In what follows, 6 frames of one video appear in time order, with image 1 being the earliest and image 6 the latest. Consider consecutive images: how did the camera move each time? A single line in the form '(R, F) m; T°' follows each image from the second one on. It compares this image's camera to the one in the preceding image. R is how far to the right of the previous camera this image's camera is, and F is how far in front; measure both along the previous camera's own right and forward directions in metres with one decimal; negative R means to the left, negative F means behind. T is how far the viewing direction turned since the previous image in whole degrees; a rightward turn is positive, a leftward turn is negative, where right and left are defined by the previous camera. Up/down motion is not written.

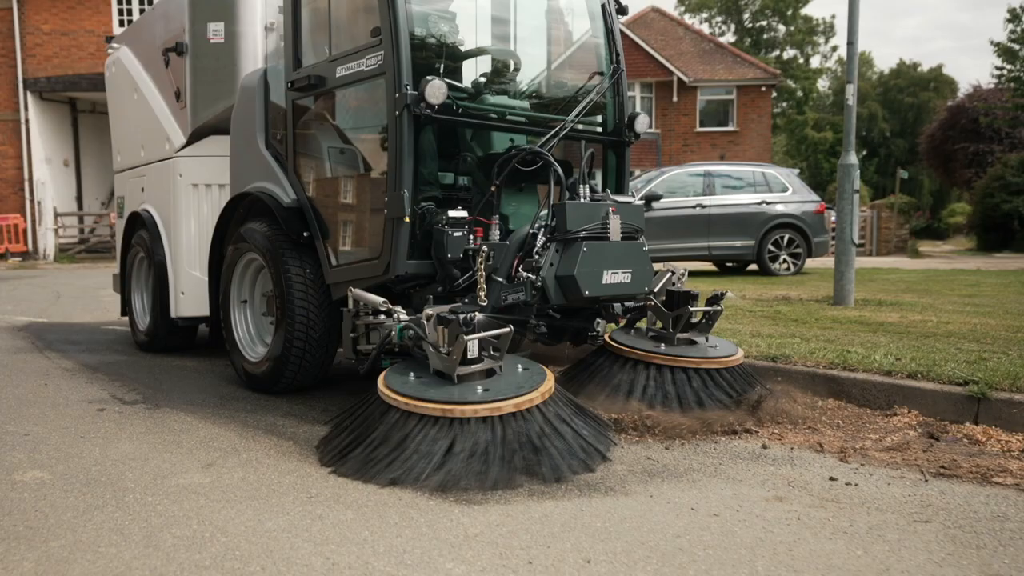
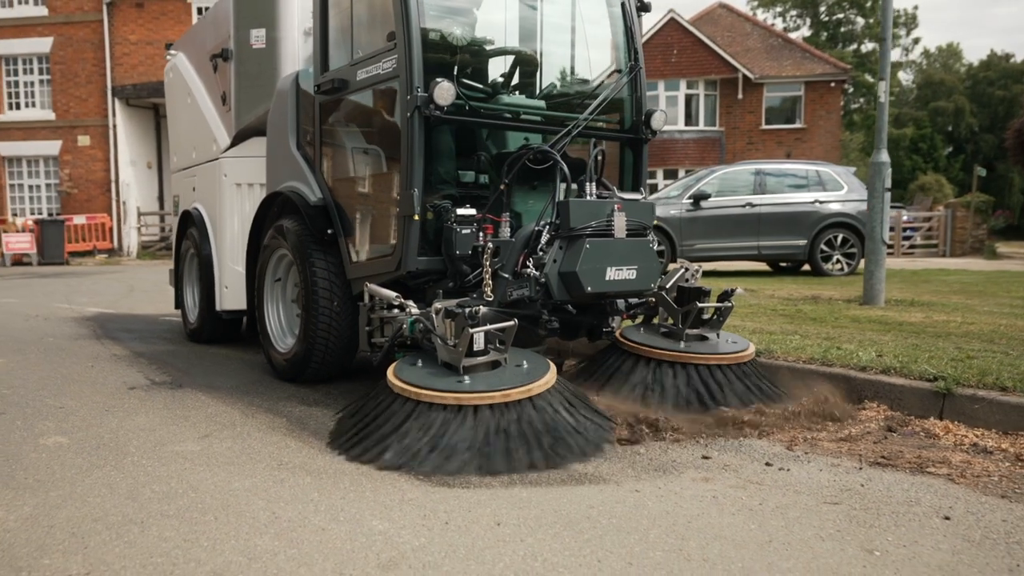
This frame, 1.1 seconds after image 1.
(+0.4, -0.2) m; -5°
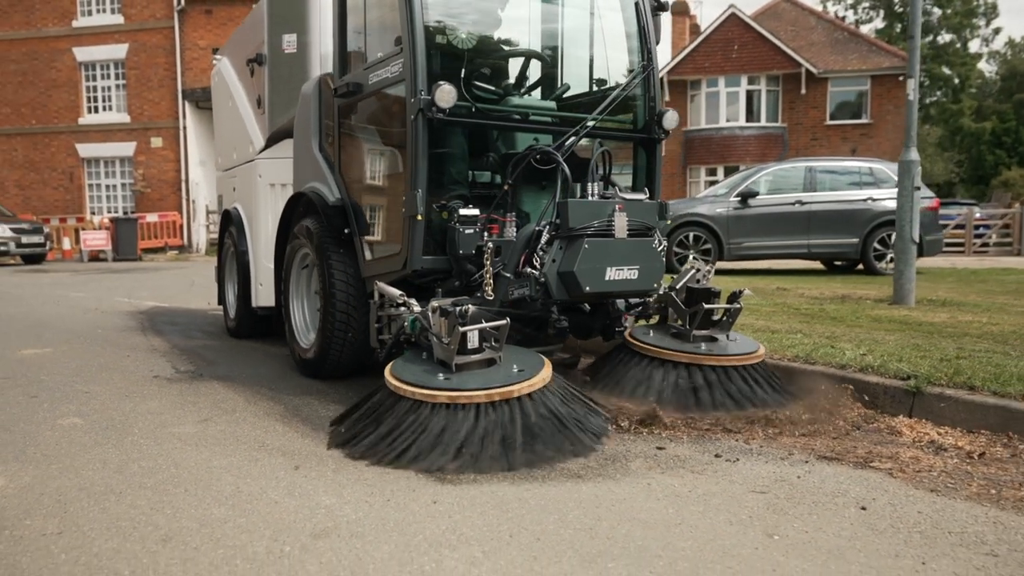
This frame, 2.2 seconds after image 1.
(+0.4, -0.2) m; -5°
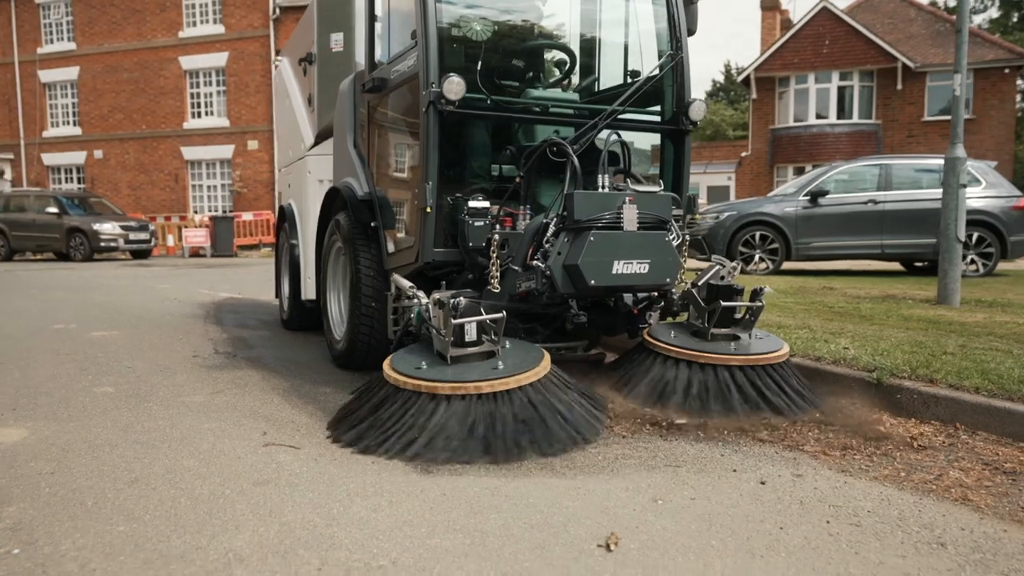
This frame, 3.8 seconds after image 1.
(+0.5, -0.2) m; -7°
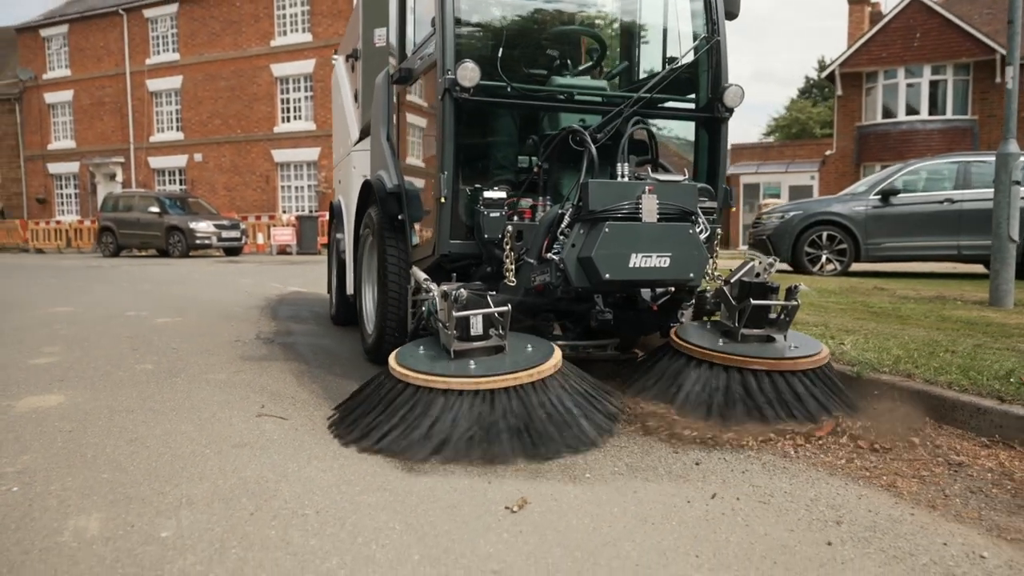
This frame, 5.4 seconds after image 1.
(+0.4, -0.2) m; -6°
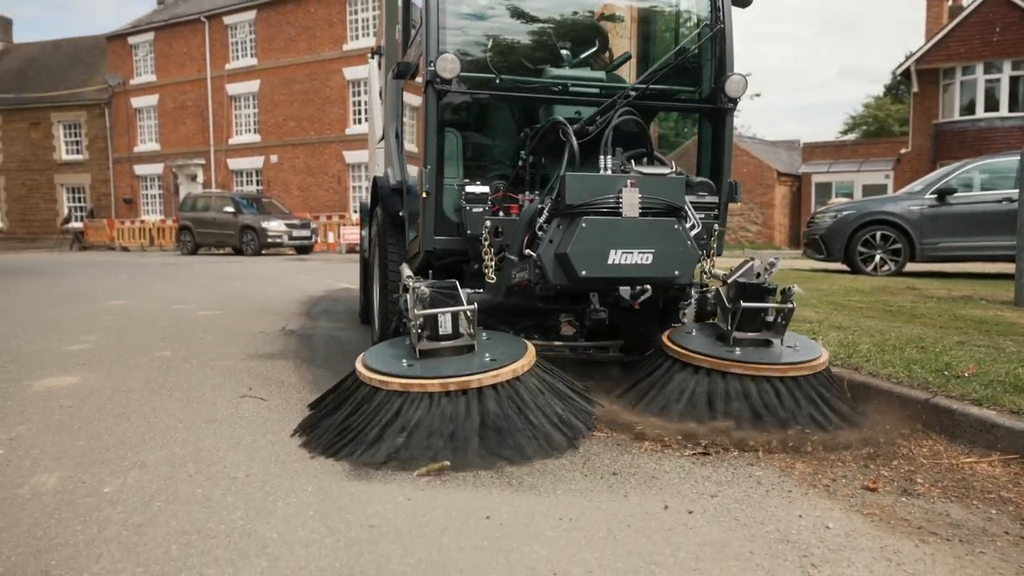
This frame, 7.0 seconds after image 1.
(+0.5, -0.2) m; -5°
